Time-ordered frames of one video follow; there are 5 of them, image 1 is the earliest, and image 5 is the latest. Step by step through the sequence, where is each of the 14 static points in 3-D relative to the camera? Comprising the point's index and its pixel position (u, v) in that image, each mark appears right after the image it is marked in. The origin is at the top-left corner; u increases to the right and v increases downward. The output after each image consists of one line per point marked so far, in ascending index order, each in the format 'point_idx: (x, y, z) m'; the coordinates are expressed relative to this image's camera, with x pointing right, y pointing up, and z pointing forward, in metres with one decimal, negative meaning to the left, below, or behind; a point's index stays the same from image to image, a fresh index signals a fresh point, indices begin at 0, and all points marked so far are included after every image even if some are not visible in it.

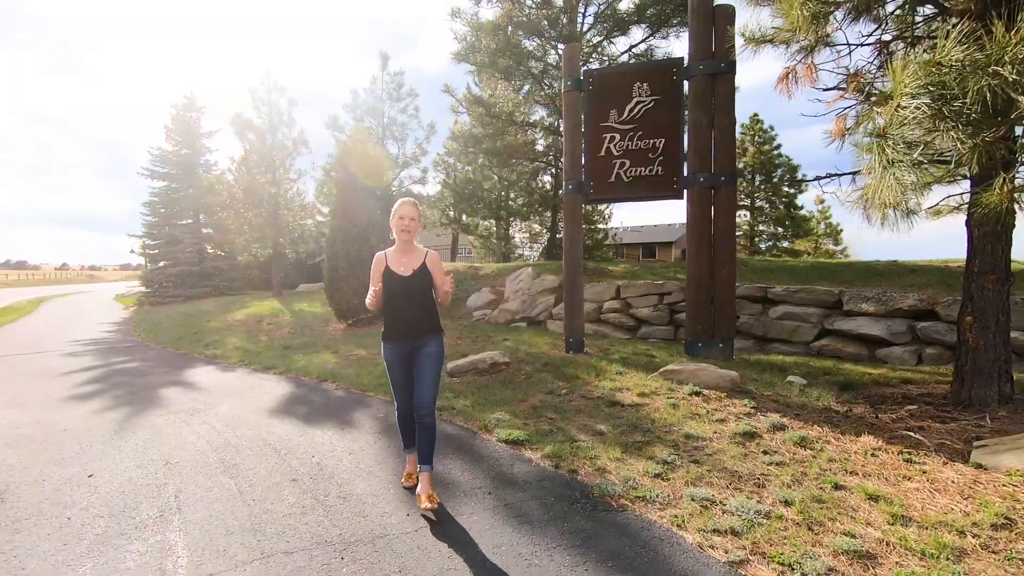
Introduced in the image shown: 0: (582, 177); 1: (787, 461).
0: (+0.8, +1.3, +6.3) m
1: (+1.6, -1.0, +3.1) m
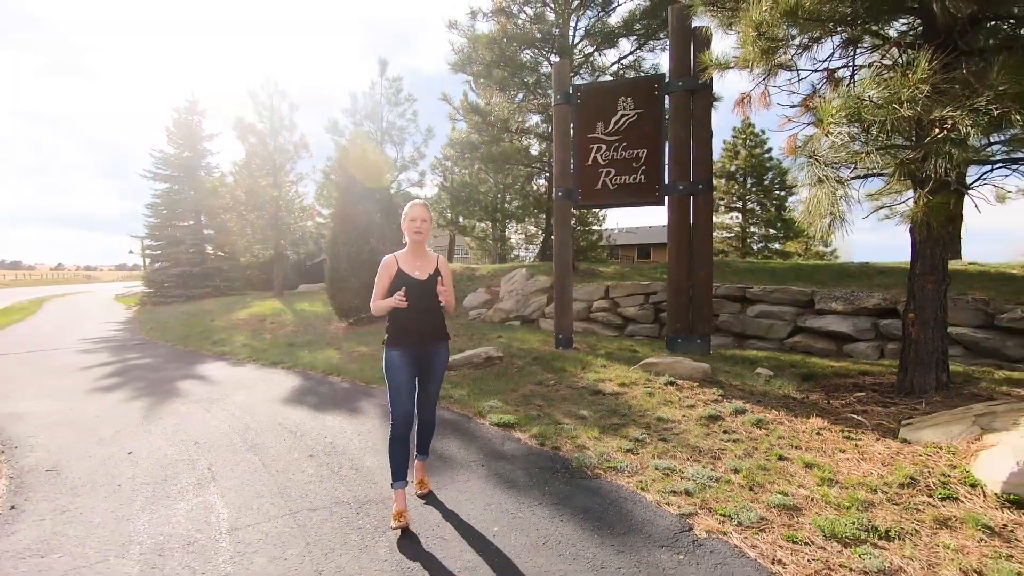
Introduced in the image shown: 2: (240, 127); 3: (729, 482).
0: (+0.7, +1.3, +6.8) m
1: (+1.5, -1.0, +3.5) m
2: (-9.6, +5.6, +19.2) m
3: (+1.2, -1.0, +2.9) m
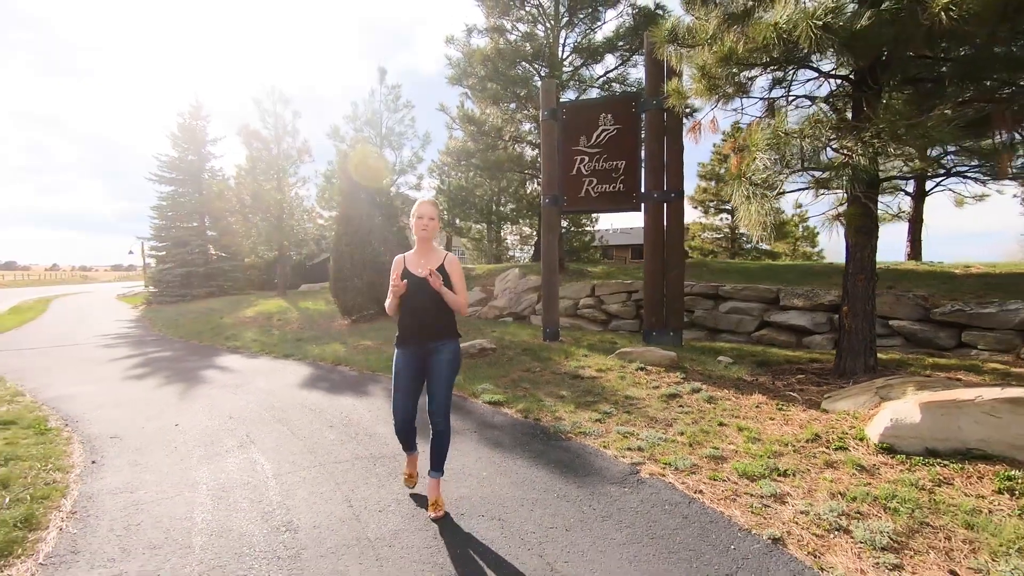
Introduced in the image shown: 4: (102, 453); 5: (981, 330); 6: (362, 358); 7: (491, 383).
0: (+0.6, +1.3, +7.4) m
1: (+1.4, -0.9, +4.2) m
2: (-9.7, +5.6, +19.8) m
3: (+1.1, -1.0, +3.6) m
4: (-2.8, -1.1, +3.7) m
5: (+4.9, -0.4, +5.6) m
6: (-2.0, -0.9, +7.3) m
7: (-0.2, -0.9, +5.4) m
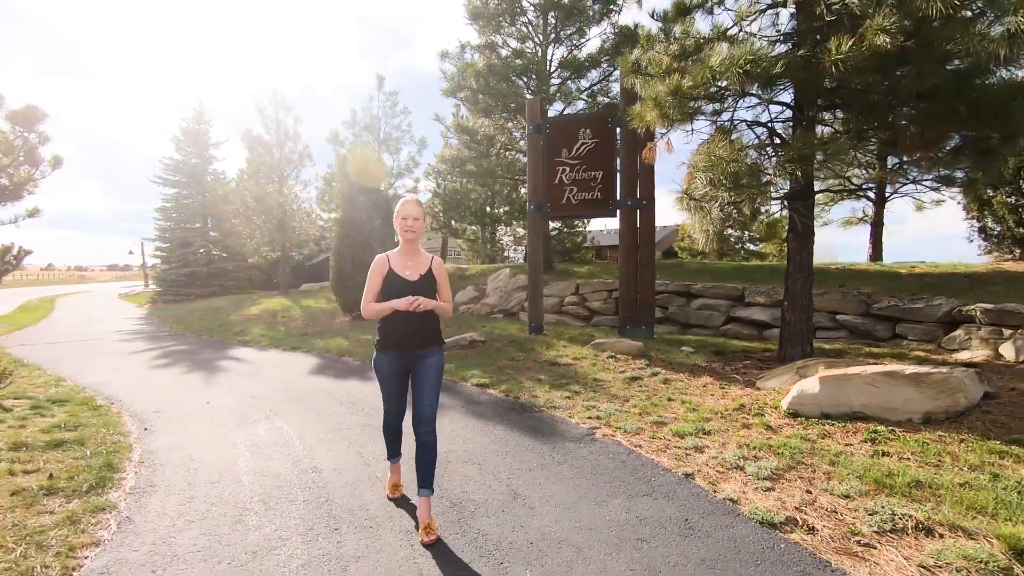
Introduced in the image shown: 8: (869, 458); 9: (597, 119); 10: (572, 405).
0: (+0.4, +1.3, +8.2) m
1: (+1.3, -0.9, +5.0) m
2: (-10.0, +5.7, +20.5) m
3: (+0.9, -1.0, +4.4) m
4: (-2.9, -1.1, +4.4) m
5: (+4.7, -0.4, +6.4) m
6: (-2.2, -0.9, +8.1) m
7: (-0.4, -0.9, +6.1) m
8: (+2.0, -1.0, +3.1) m
9: (+1.2, +2.4, +7.8) m
10: (+0.5, -1.0, +4.7) m
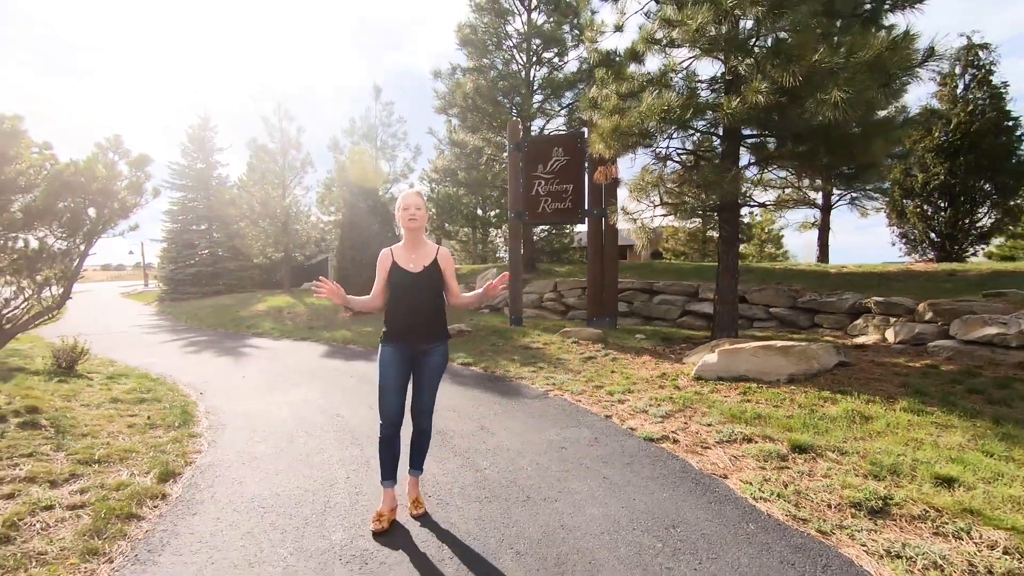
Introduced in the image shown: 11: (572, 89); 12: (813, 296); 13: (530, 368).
0: (+0.2, +1.4, +9.4) m
1: (+1.0, -0.9, +6.2) m
2: (-10.4, +5.7, +21.6) m
3: (+0.7, -0.9, +5.6) m
4: (-3.2, -1.0, +5.6) m
5: (+4.4, -0.4, +7.7) m
6: (-2.5, -0.9, +9.3) m
7: (-0.6, -0.9, +7.3) m
8: (+1.8, -0.9, +4.3) m
9: (+0.9, +2.5, +9.1) m
10: (+0.3, -0.9, +5.9) m
11: (+1.3, +4.4, +12.0) m
12: (+4.3, -0.1, +7.9) m
13: (+0.2, -0.9, +6.3) m
